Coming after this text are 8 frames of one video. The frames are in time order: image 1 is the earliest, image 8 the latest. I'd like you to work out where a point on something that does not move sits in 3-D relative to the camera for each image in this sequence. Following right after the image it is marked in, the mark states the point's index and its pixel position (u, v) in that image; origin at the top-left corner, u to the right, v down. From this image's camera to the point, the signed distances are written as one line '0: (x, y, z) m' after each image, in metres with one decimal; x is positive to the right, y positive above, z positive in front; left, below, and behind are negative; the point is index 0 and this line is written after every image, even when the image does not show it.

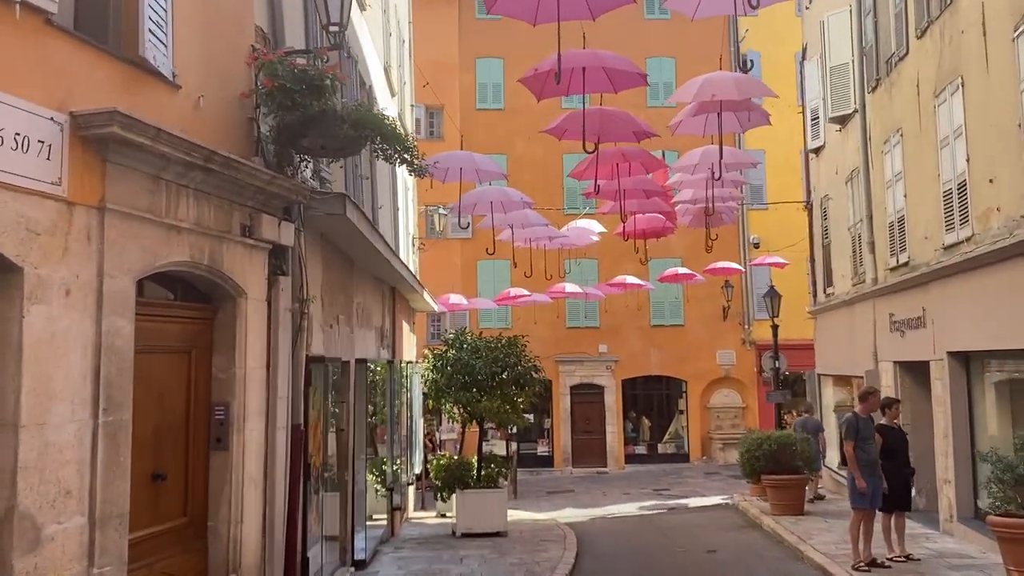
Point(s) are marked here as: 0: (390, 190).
0: (-2.0, +1.6, +14.2) m
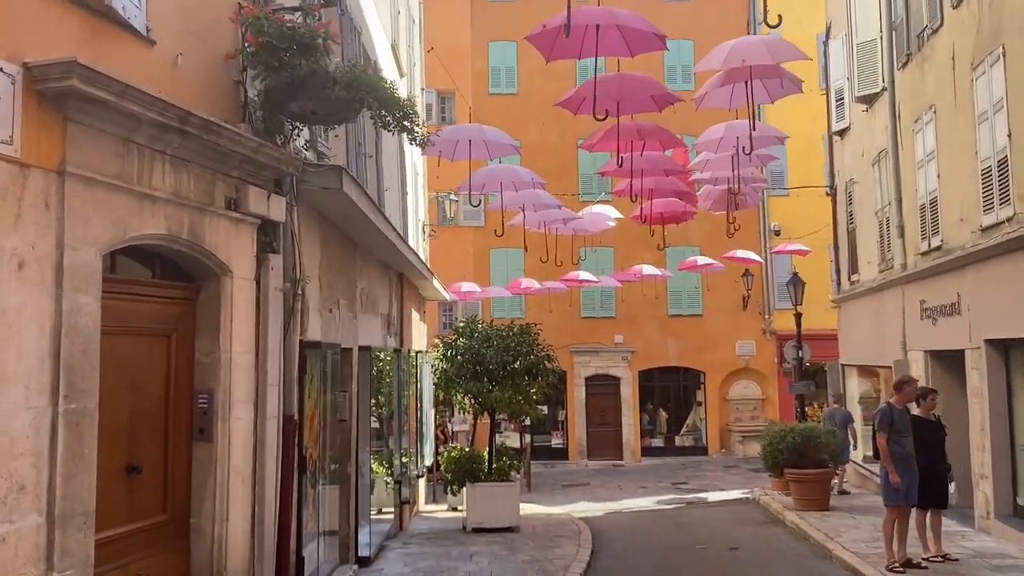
0: (-1.8, +1.8, +13.7) m
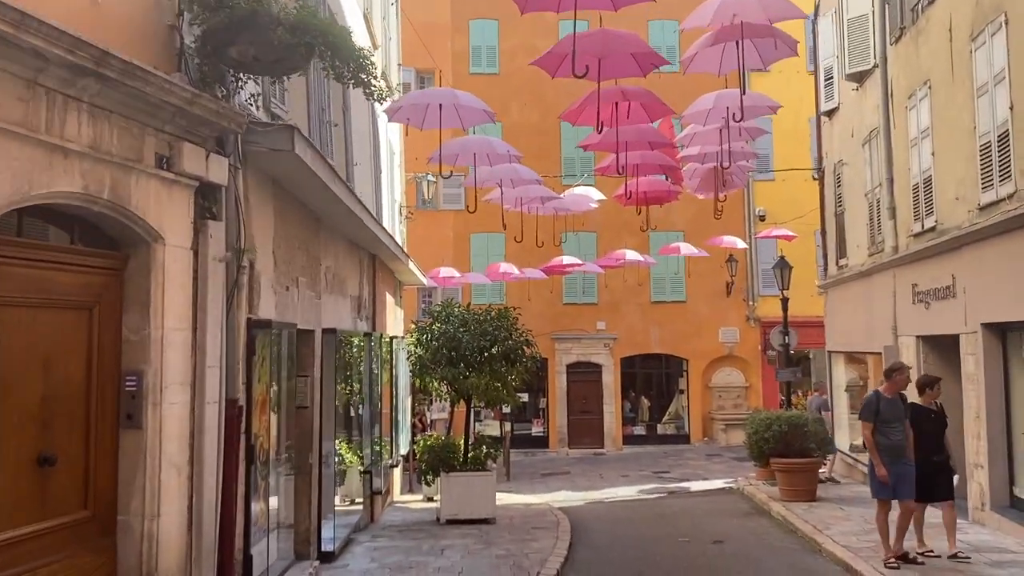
0: (-2.2, +2.1, +13.0) m
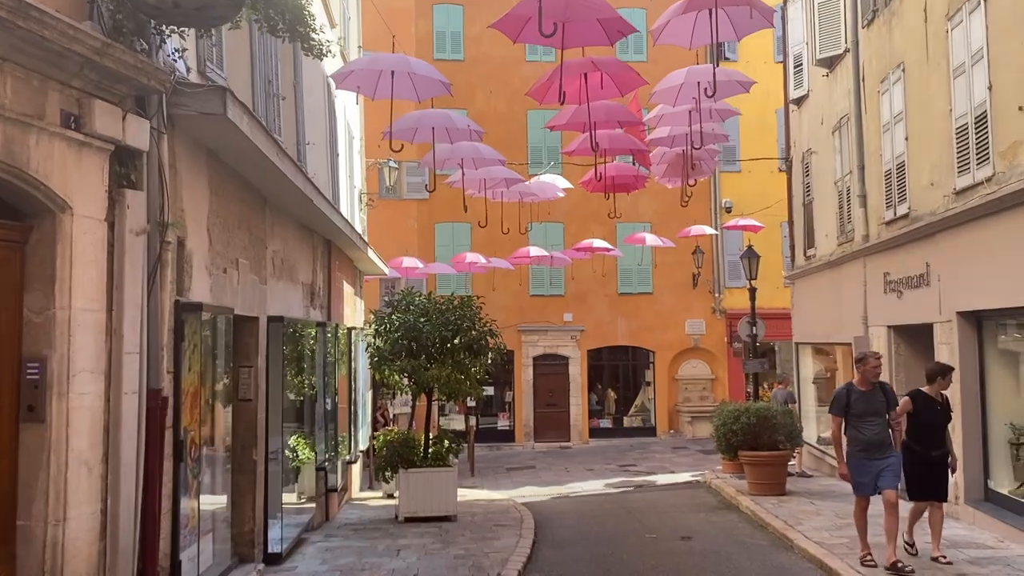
0: (-2.7, +2.3, +12.4) m
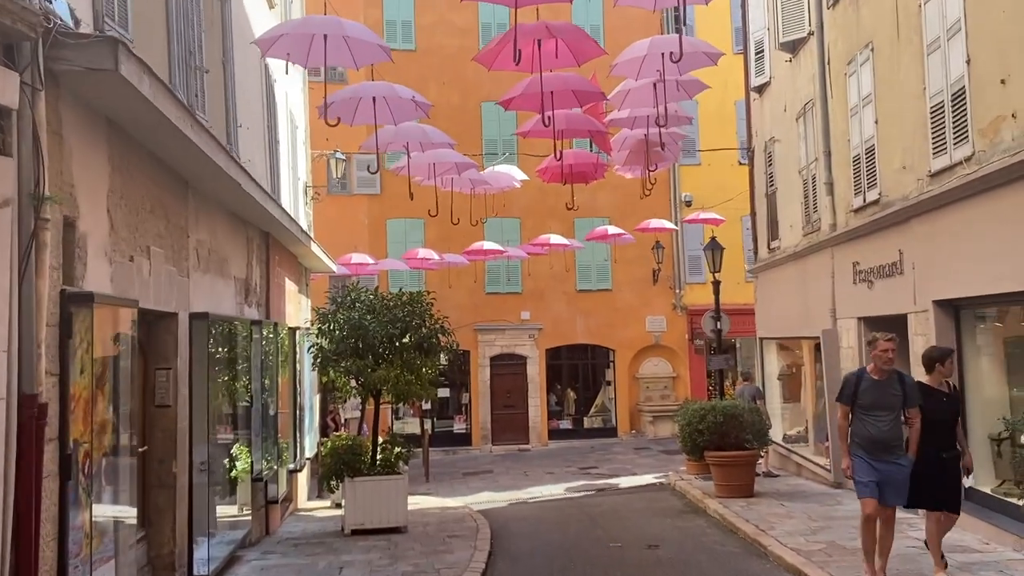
0: (-3.3, +2.3, +11.6) m
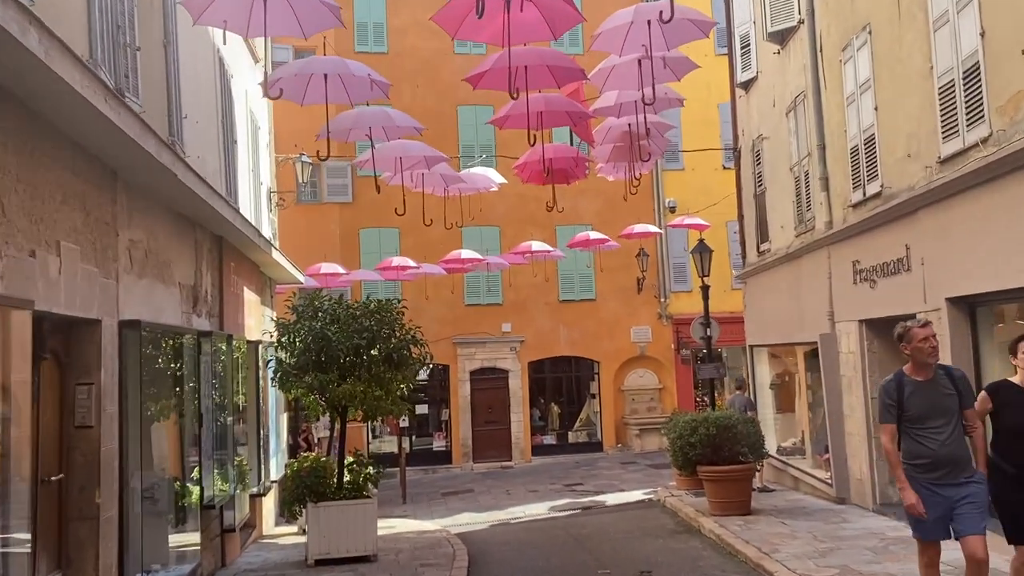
0: (-3.7, +2.2, +10.7) m
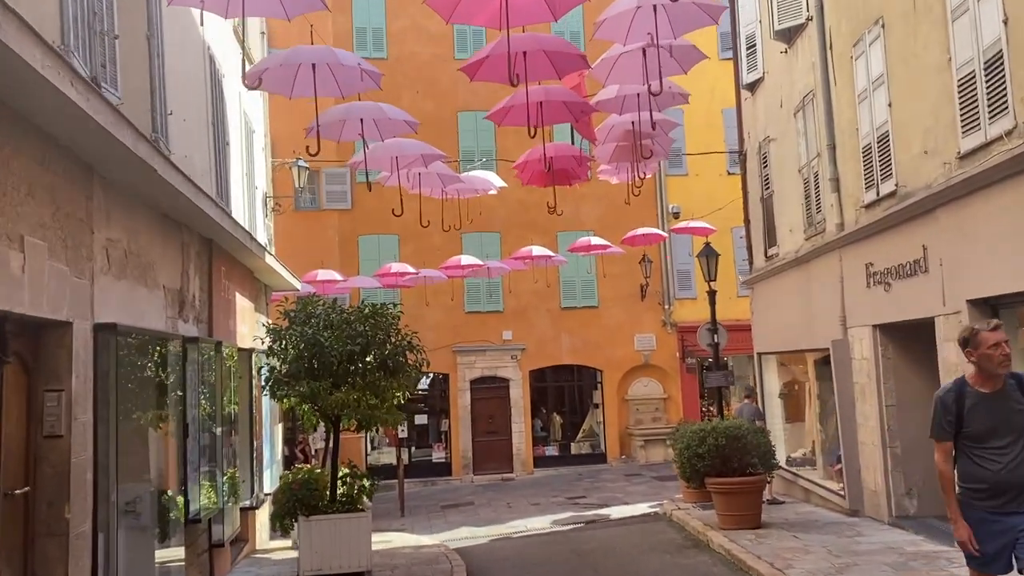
0: (-3.7, +2.2, +10.3) m
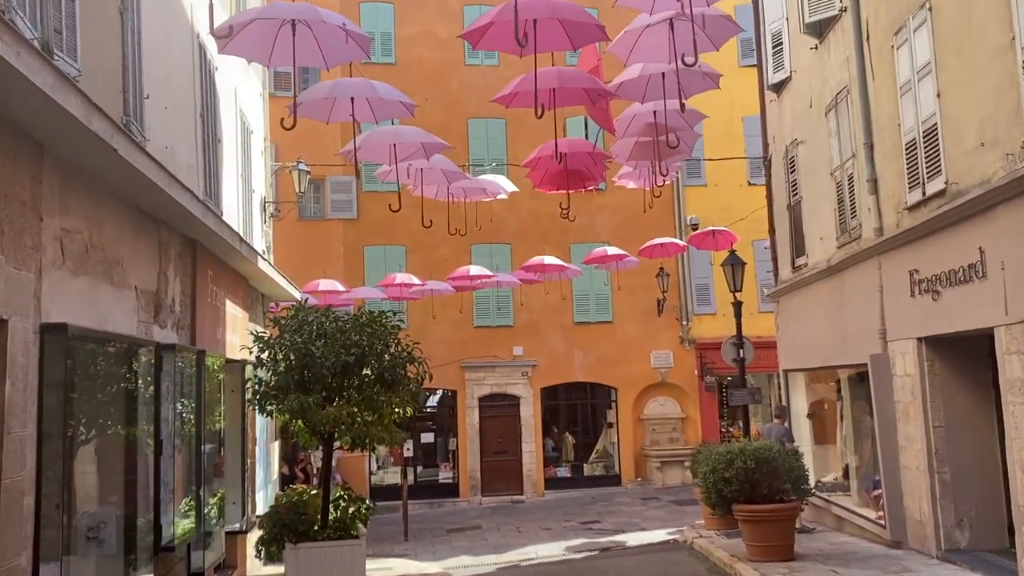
0: (-3.5, +2.1, +9.6) m
